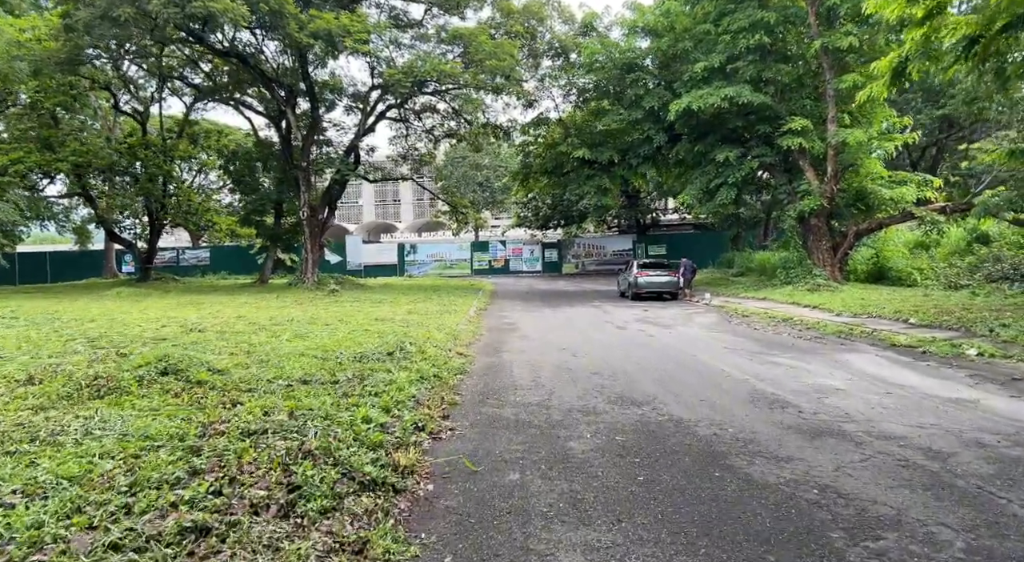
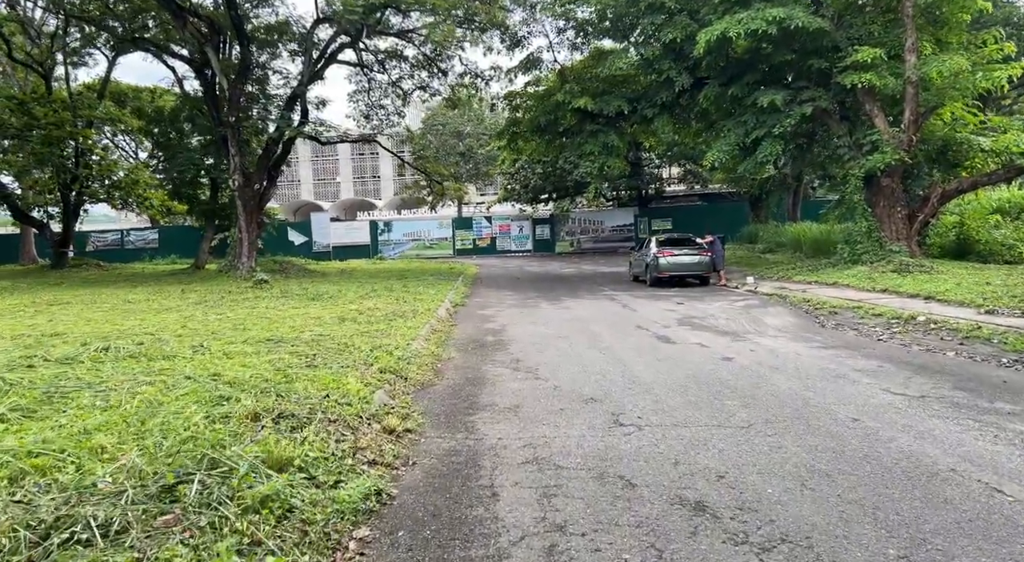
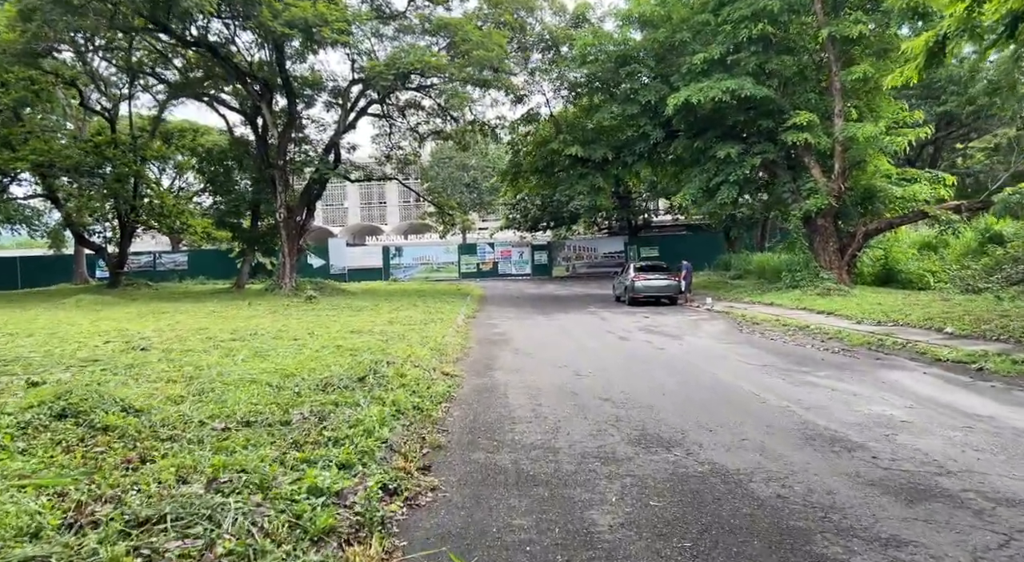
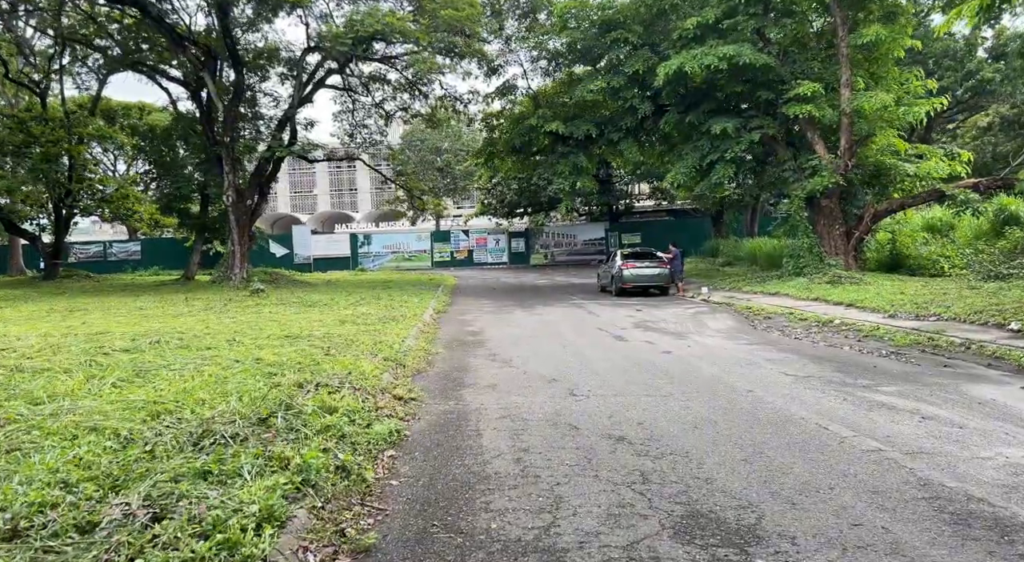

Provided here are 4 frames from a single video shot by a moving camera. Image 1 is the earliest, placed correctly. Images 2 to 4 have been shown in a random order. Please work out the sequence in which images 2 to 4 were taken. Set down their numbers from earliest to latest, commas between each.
3, 4, 2
